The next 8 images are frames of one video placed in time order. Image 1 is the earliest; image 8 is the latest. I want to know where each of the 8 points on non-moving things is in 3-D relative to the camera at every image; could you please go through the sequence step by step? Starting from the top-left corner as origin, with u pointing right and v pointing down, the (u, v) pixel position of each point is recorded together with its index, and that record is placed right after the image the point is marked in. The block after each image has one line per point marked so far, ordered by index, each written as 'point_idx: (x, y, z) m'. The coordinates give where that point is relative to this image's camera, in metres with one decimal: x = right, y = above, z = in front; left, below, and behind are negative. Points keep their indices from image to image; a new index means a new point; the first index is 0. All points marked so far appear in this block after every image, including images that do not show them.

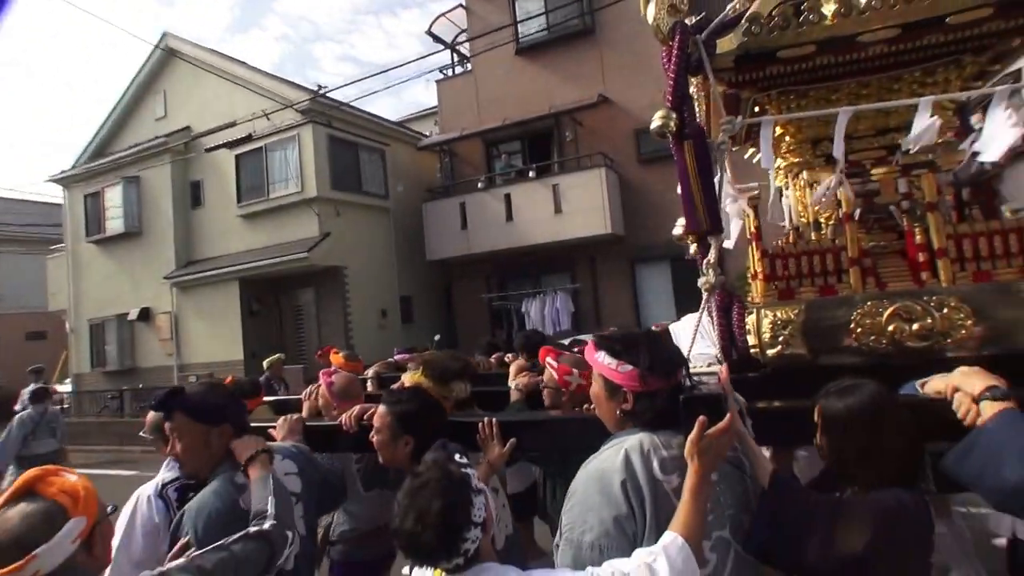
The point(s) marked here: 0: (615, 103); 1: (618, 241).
0: (+1.8, +3.4, +10.1) m
1: (+1.9, +0.8, +10.1) m
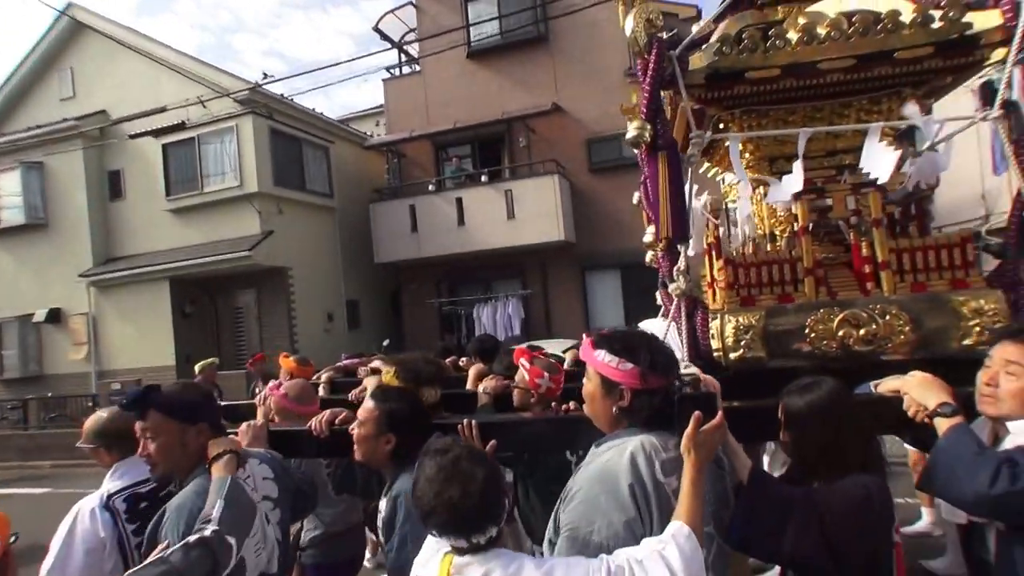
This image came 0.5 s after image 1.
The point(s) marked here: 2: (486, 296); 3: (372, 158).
0: (+1.0, +3.3, +10.3) m
1: (+1.0, +0.7, +10.3) m
2: (-0.7, -0.2, +10.6) m
3: (-3.4, +3.1, +13.7) m
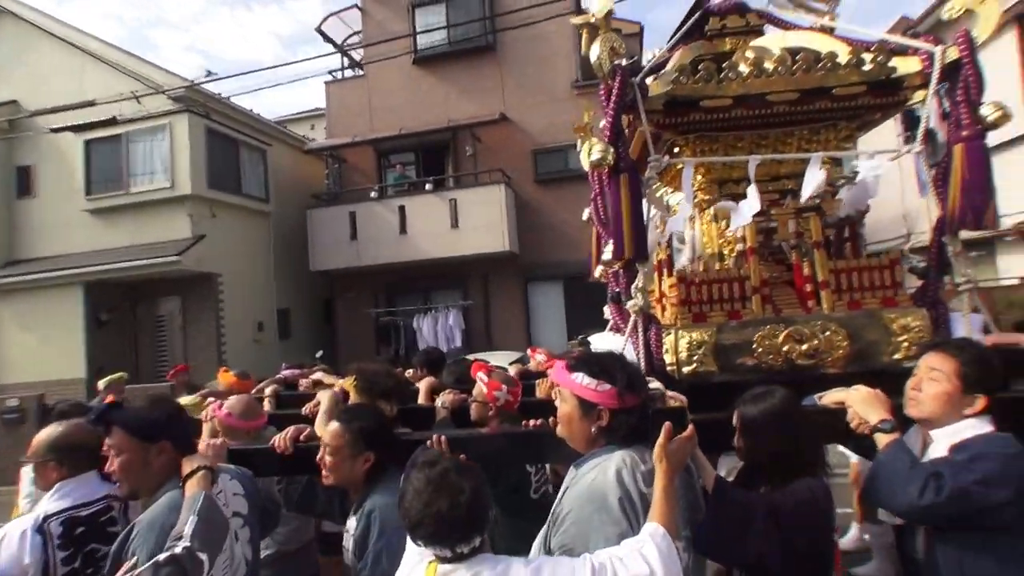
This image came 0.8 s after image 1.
0: (0.0, +3.1, +10.5) m
1: (0.0, +0.5, +10.4) m
2: (-1.7, -0.4, +10.5) m
3: (-4.7, +2.9, +13.4) m
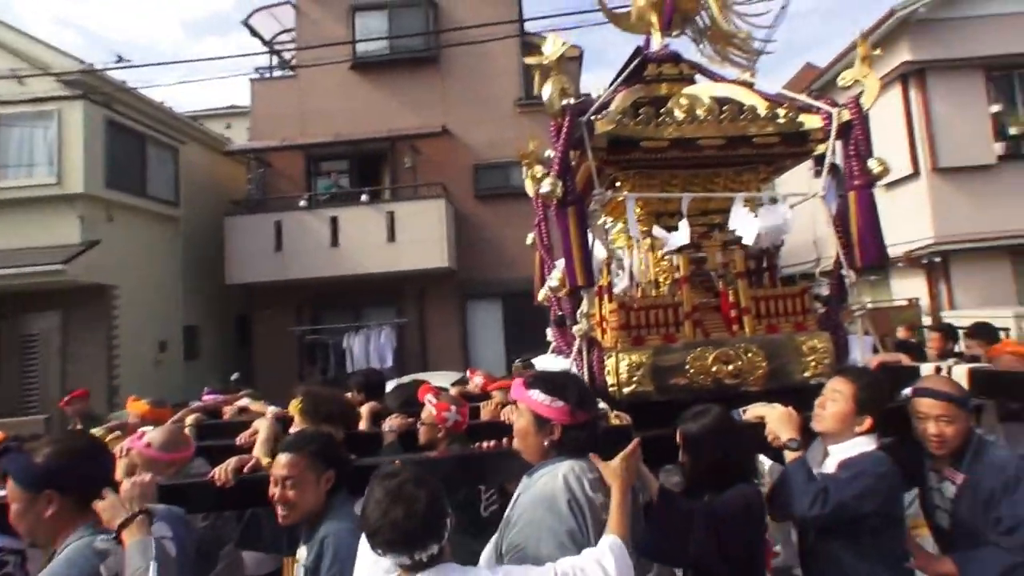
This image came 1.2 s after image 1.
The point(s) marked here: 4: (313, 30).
0: (-1.1, +2.8, +10.6) m
1: (-1.2, +0.2, +10.5) m
2: (-2.9, -0.7, +10.3) m
3: (-6.2, +2.7, +12.9) m
4: (-3.9, +5.0, +11.0) m
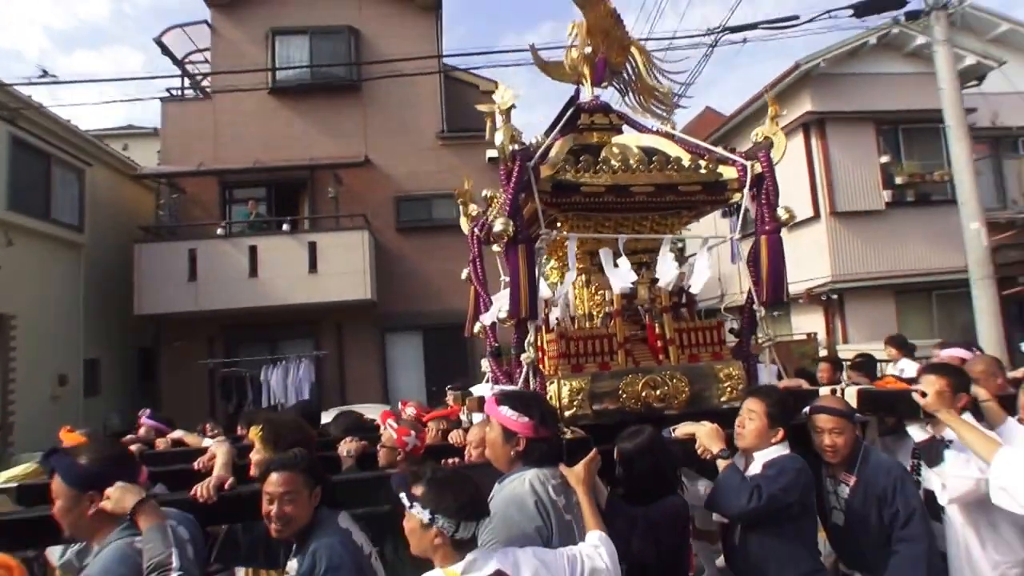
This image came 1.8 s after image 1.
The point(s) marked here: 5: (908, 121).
0: (-2.5, +2.2, +10.7) m
1: (-2.6, -0.3, +10.4) m
2: (-4.2, -1.2, +9.9) m
3: (-7.8, +2.0, +12.2) m
4: (-5.3, +4.4, +10.7) m
5: (+6.5, +2.8, +9.3) m
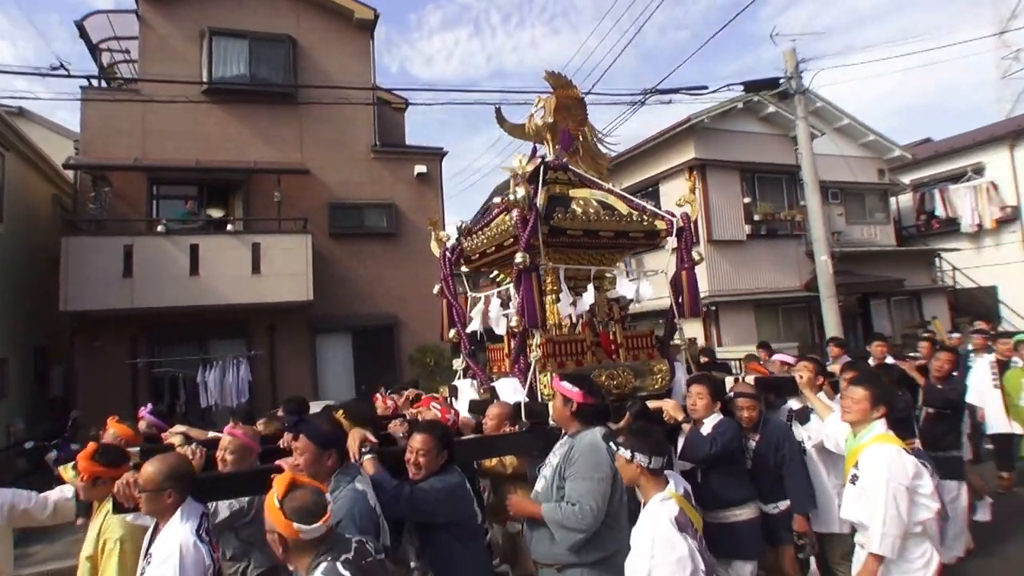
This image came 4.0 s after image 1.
0: (-3.9, +2.2, +11.1) m
1: (-4.0, -0.4, +10.8) m
2: (-5.5, -1.2, +9.9) m
3: (-9.4, +2.1, +11.3) m
4: (-6.5, +4.5, +10.5) m
5: (+5.2, +2.5, +11.9) m
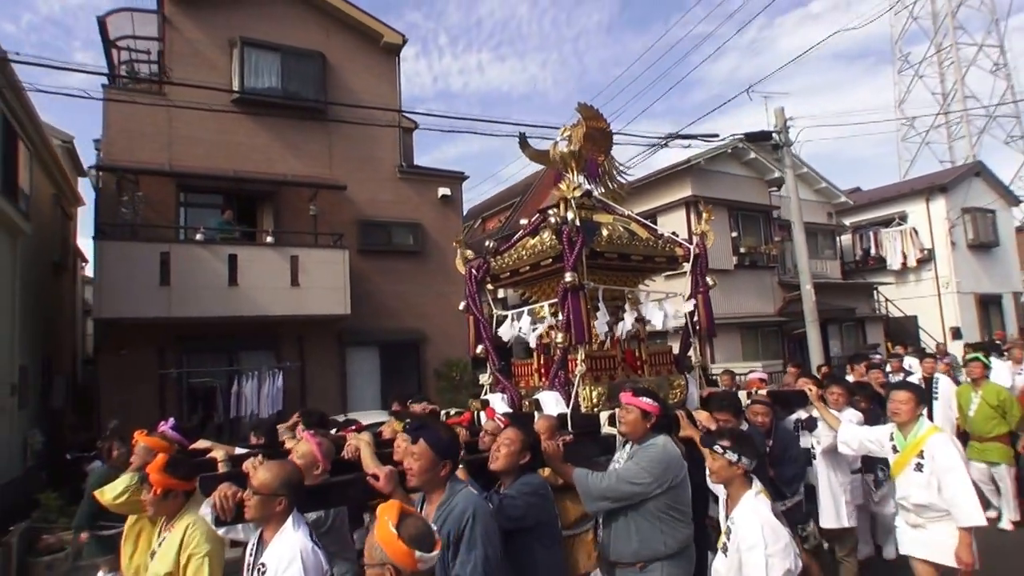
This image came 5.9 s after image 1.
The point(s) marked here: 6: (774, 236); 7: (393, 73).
0: (-3.5, +1.9, +11.2) m
1: (-3.6, -0.6, +10.8) m
2: (-5.0, -1.4, +9.7) m
3: (-9.0, +2.0, +10.5) m
4: (-5.9, +4.3, +10.3) m
5: (+5.4, +1.9, +13.3) m
6: (+6.3, +1.3, +13.9) m
7: (-2.5, +4.4, +11.7) m
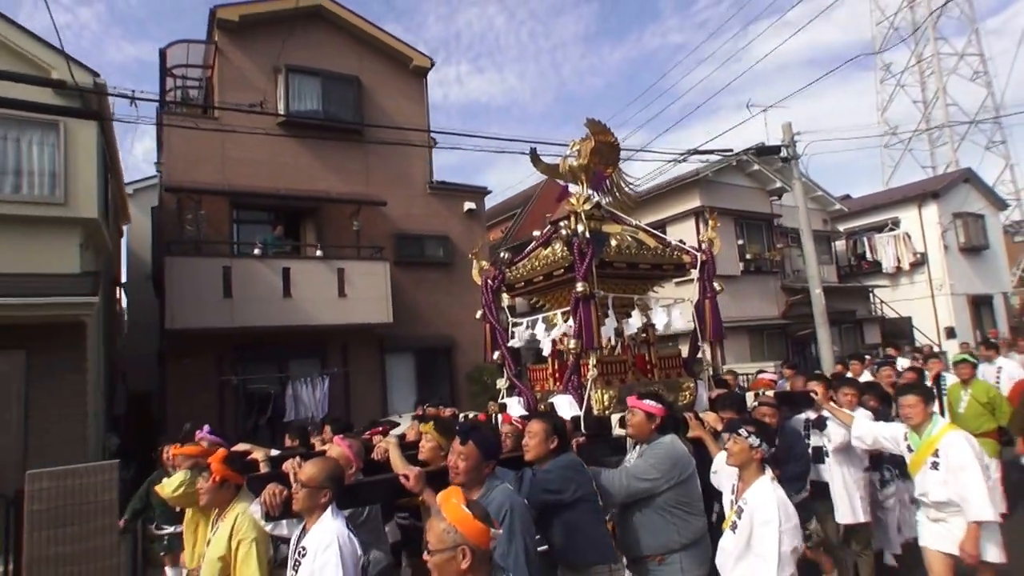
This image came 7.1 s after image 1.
0: (-3.0, +1.7, +12.0) m
1: (-3.0, -0.8, +11.5) m
2: (-4.4, -1.6, +10.4) m
3: (-8.5, +1.8, +11.3) m
4: (-5.5, +4.1, +11.1) m
5: (+5.8, +1.8, +14.2) m
6: (+6.8, +1.2, +14.7) m
7: (-2.0, +4.2, +12.5) m
